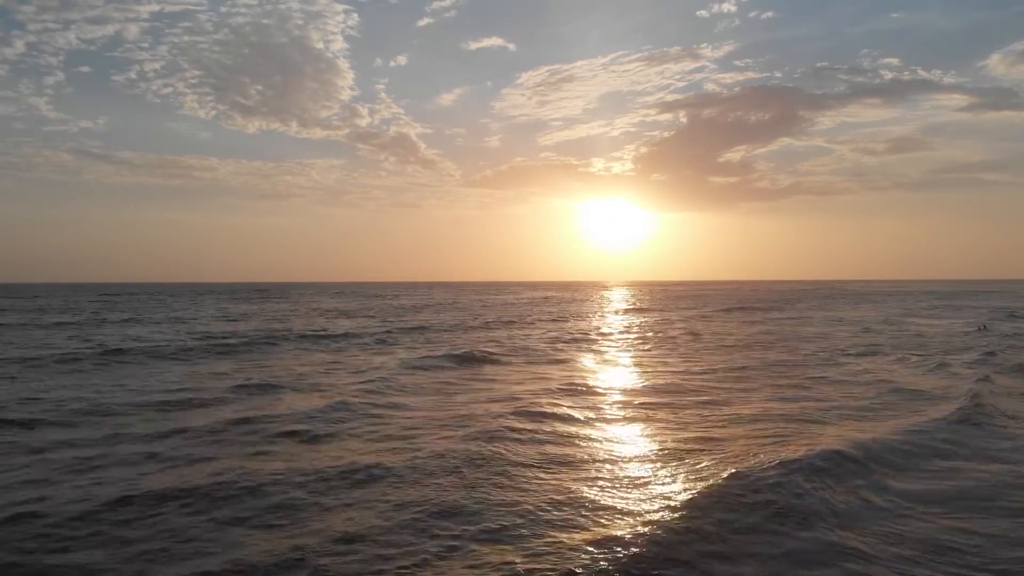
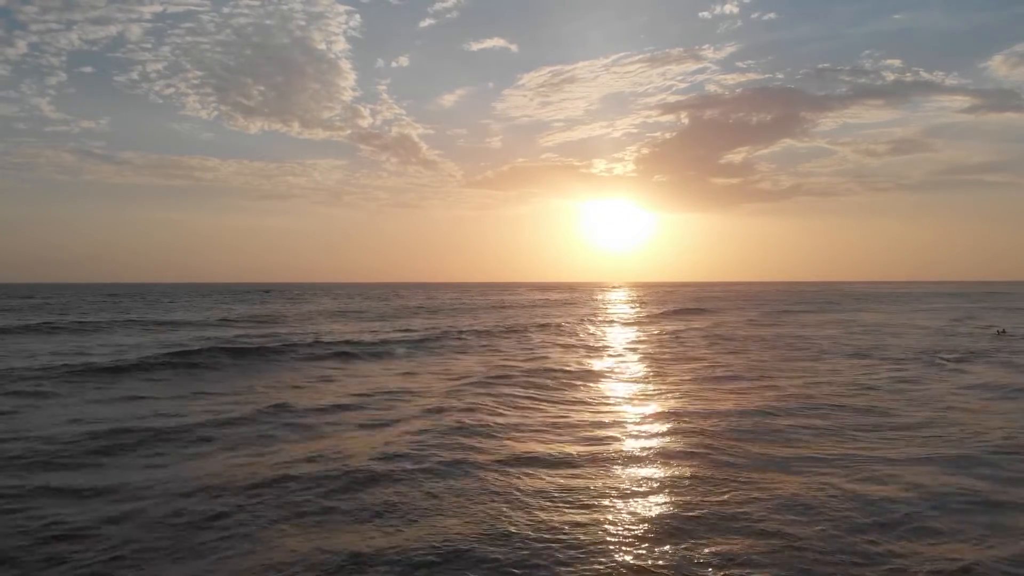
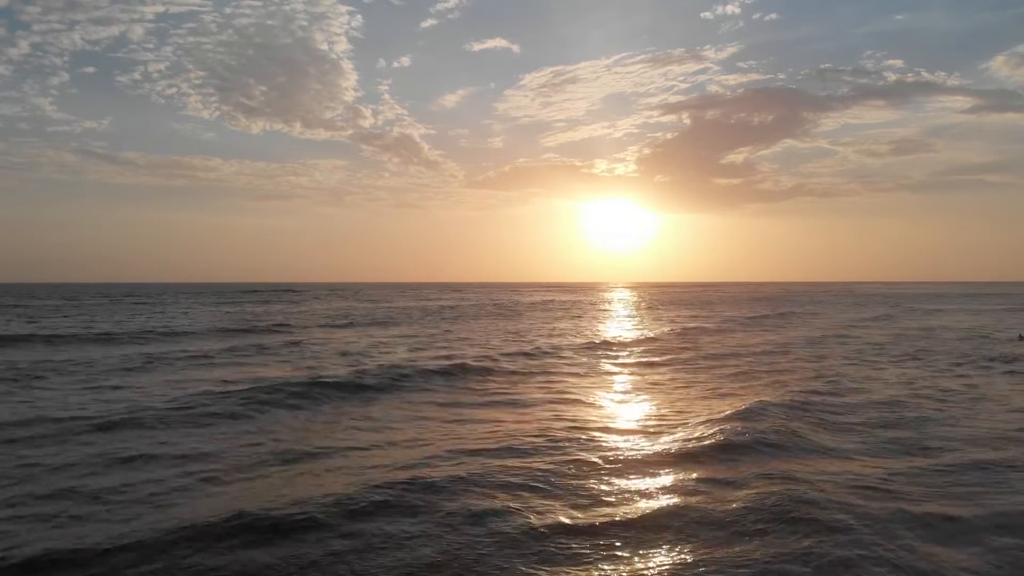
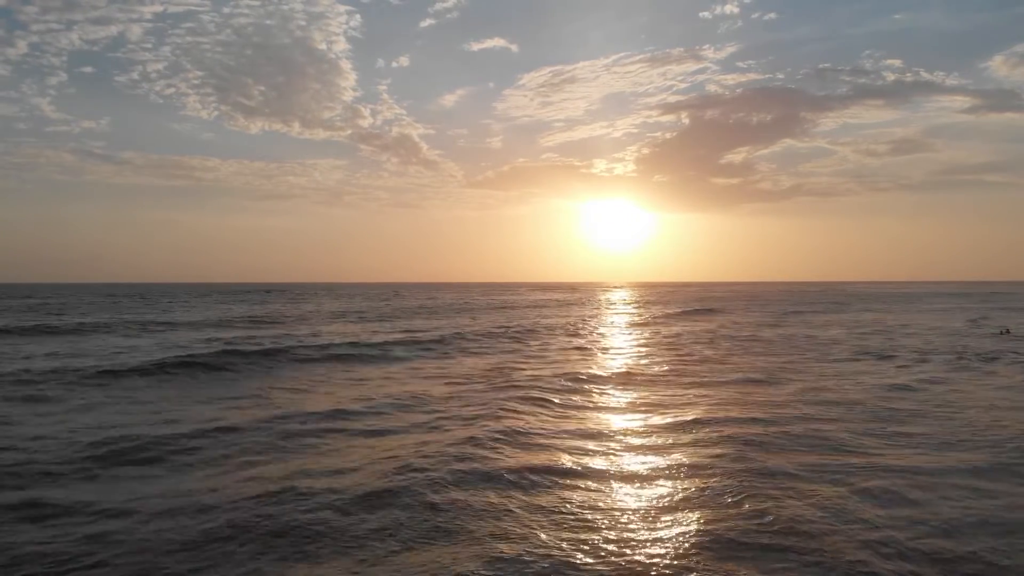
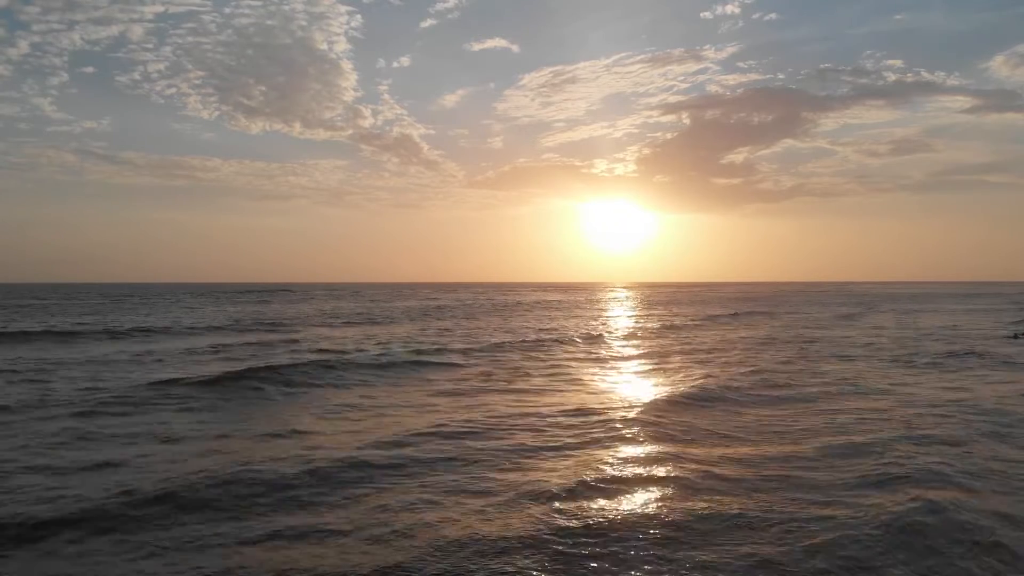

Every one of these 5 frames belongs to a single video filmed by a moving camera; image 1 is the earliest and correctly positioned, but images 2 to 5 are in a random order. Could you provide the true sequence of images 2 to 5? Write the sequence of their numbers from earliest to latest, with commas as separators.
2, 4, 5, 3
